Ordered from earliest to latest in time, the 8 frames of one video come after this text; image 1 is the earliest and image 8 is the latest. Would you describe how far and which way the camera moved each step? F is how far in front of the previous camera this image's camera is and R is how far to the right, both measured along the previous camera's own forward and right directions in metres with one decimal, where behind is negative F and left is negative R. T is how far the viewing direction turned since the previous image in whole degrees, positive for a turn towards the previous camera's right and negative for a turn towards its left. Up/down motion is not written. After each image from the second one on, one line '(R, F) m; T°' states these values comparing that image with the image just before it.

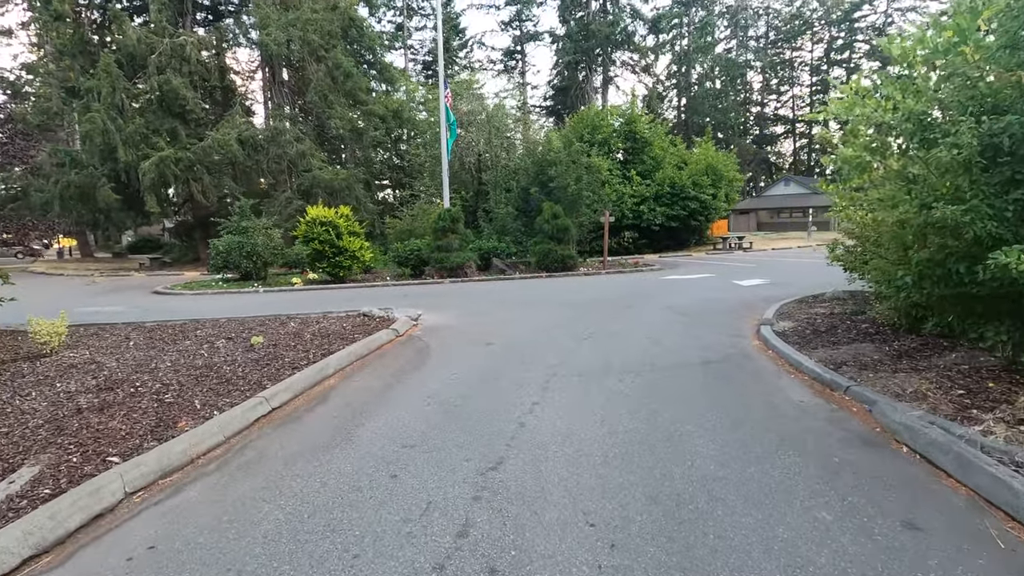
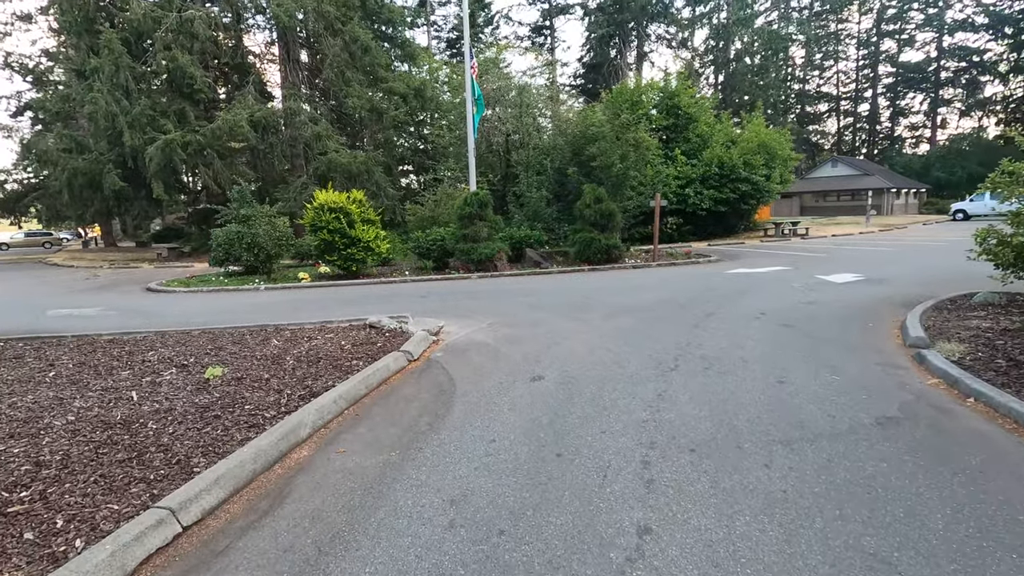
(-0.3, +2.2) m; -3°
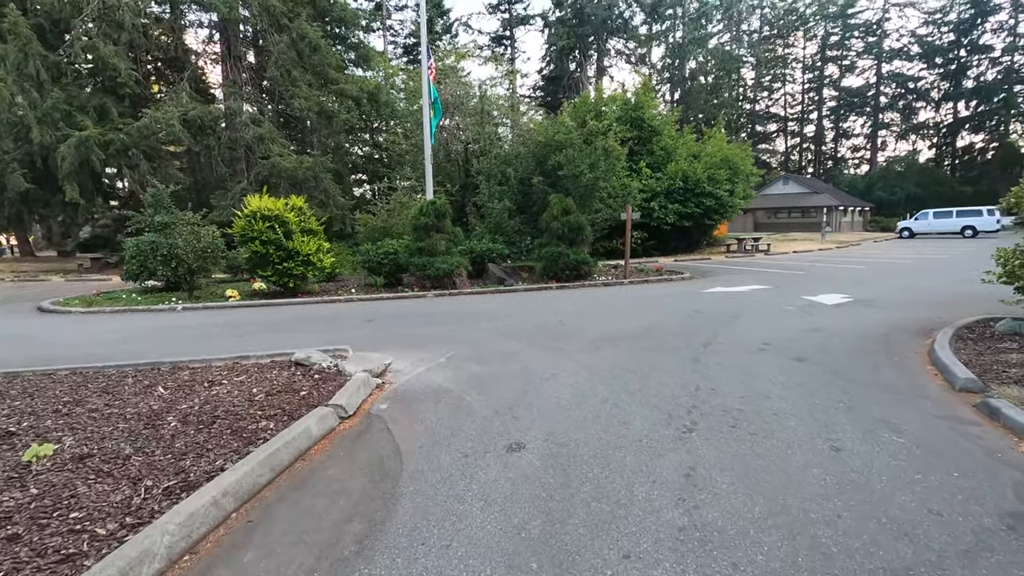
(-0.1, +1.4) m; +5°
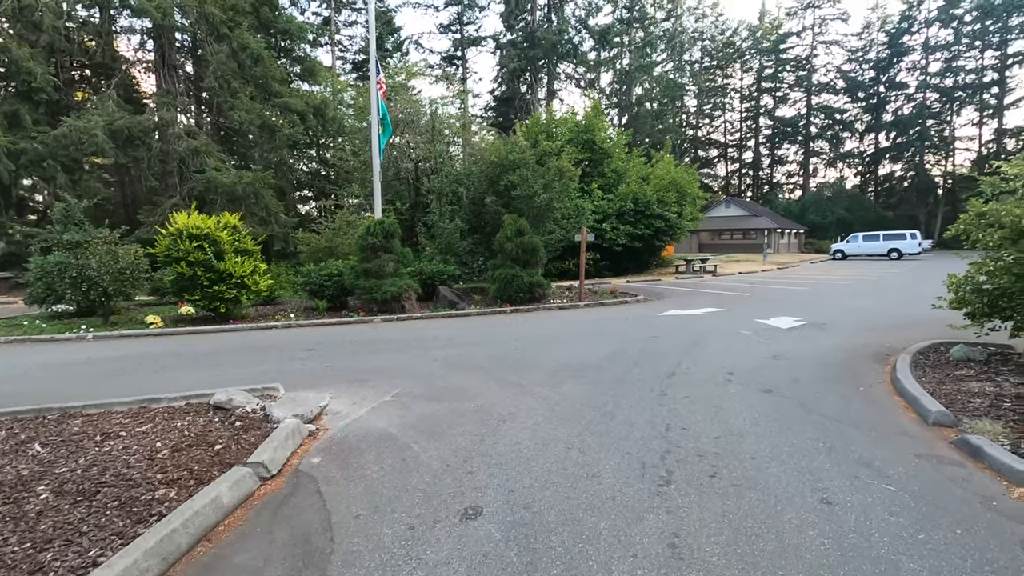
(0.0, +0.5) m; +5°
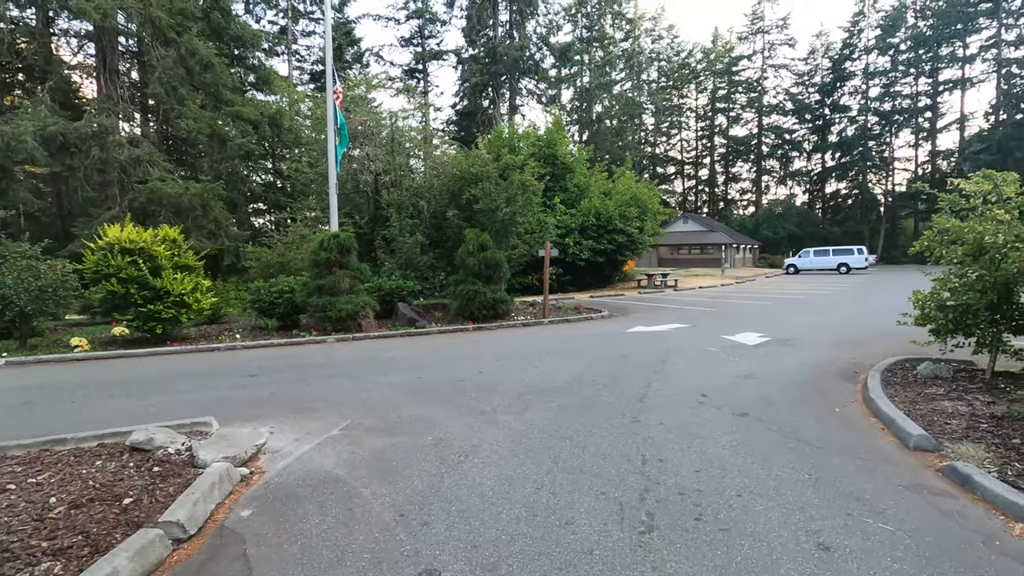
(0.0, +0.4) m; +4°
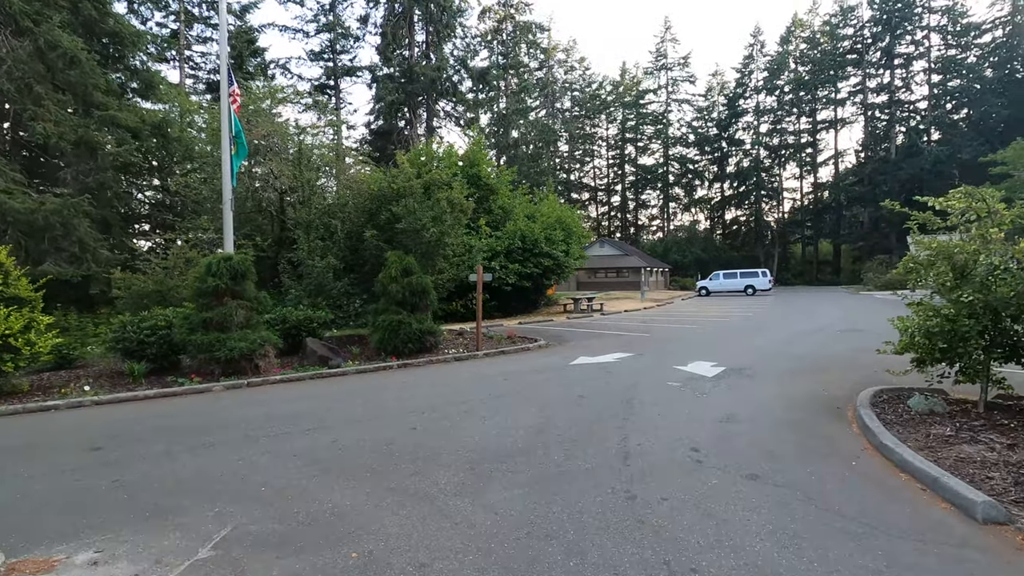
(-0.3, +1.4) m; +9°
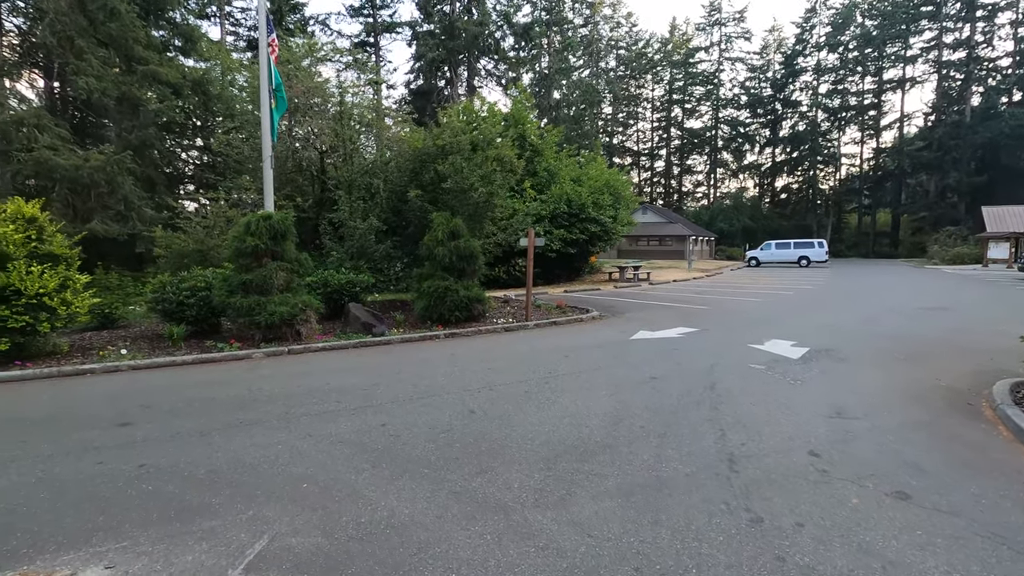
(-0.4, +0.9) m; -4°
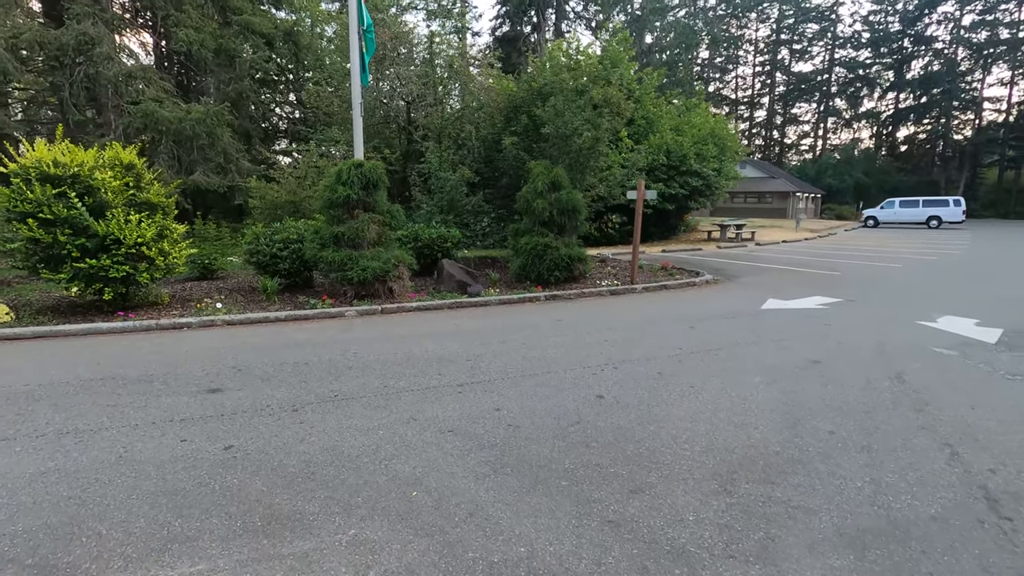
(-0.5, +1.0) m; -8°
